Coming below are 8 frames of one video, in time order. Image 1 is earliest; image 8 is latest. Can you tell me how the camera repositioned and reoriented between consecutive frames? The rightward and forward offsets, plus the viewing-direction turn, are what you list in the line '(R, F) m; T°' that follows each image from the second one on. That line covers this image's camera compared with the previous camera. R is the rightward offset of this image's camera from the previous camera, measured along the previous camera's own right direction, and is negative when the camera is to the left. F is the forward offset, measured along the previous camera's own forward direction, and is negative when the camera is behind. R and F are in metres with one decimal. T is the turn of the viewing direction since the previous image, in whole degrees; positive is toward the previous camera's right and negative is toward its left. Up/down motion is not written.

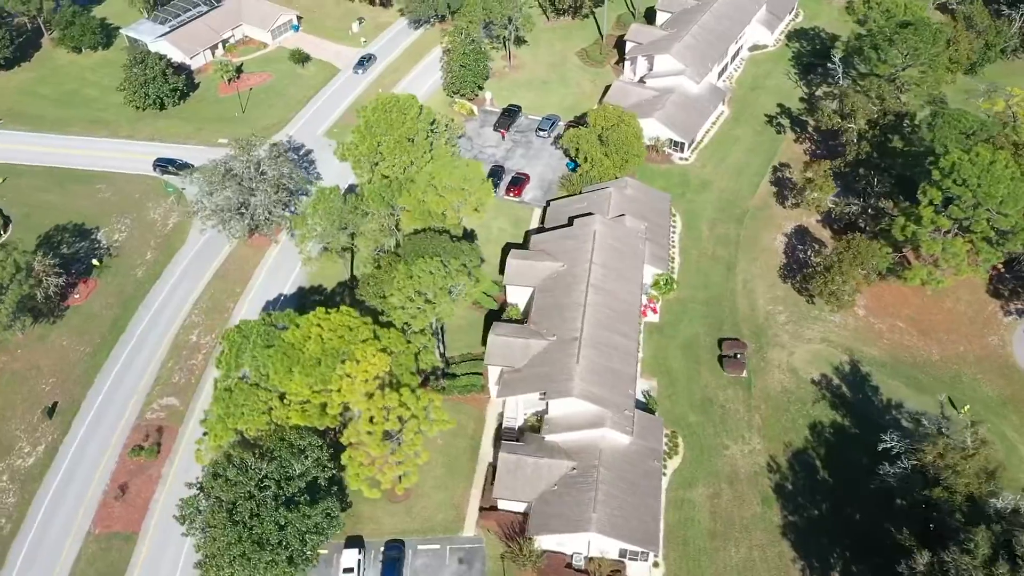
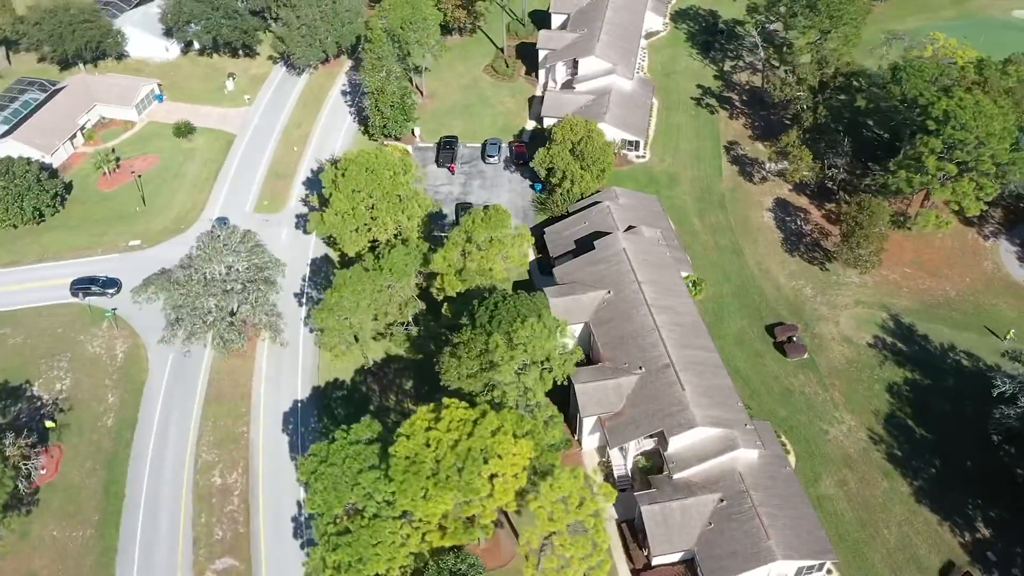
(-16.0, +6.5) m; +14°
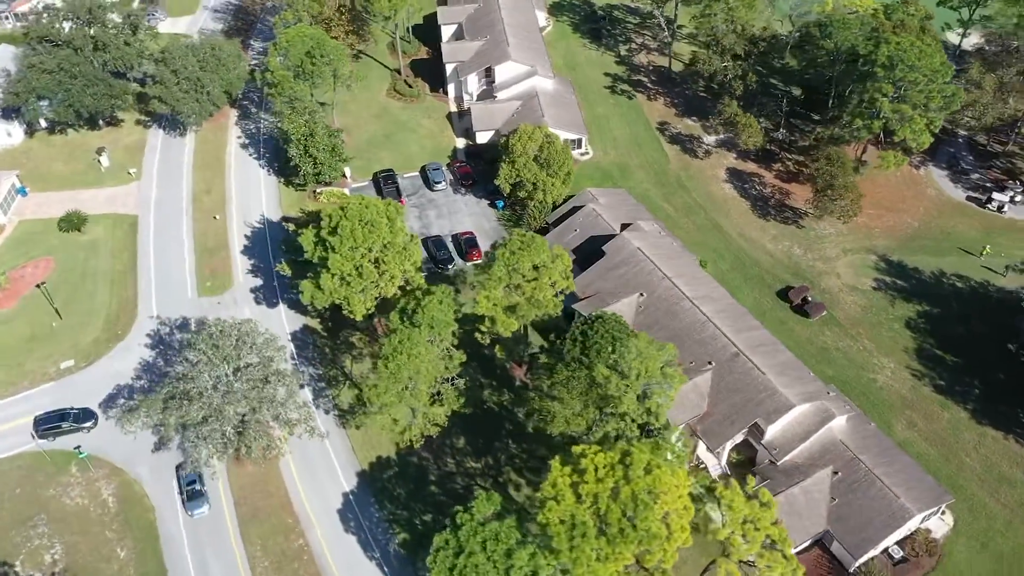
(-13.7, +5.2) m; +13°
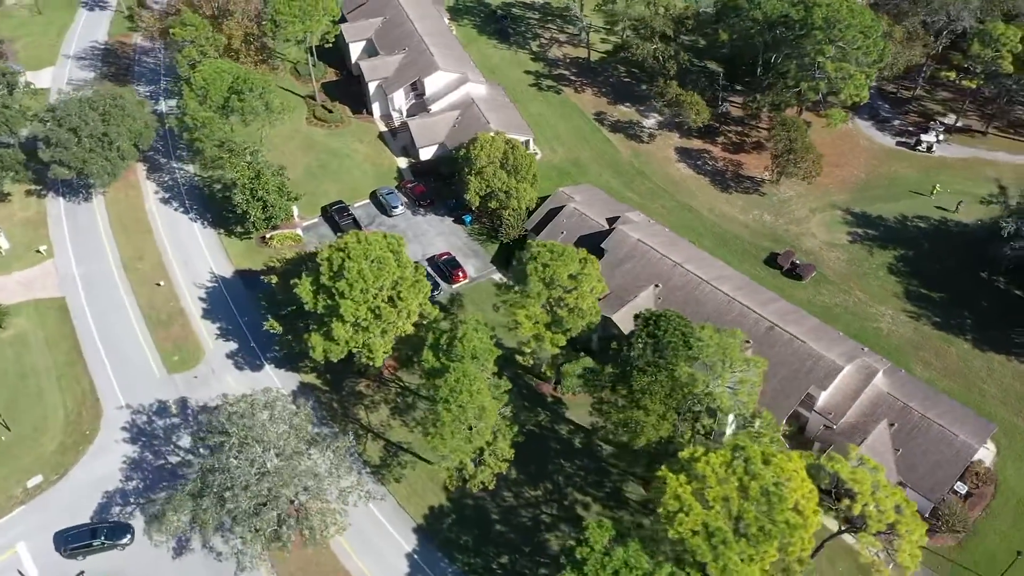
(-10.0, +3.5) m; +10°
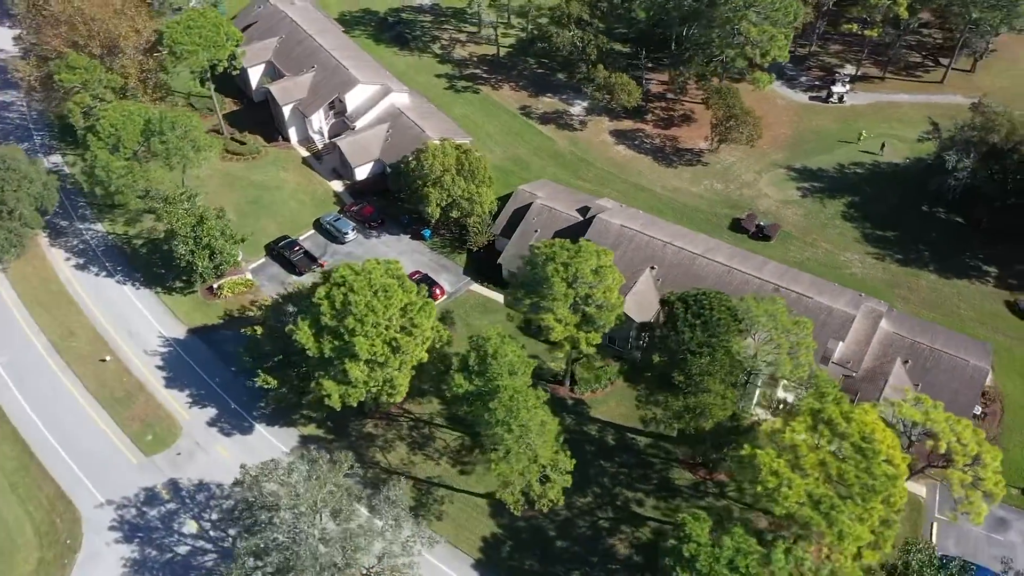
(-8.6, +3.0) m; +10°
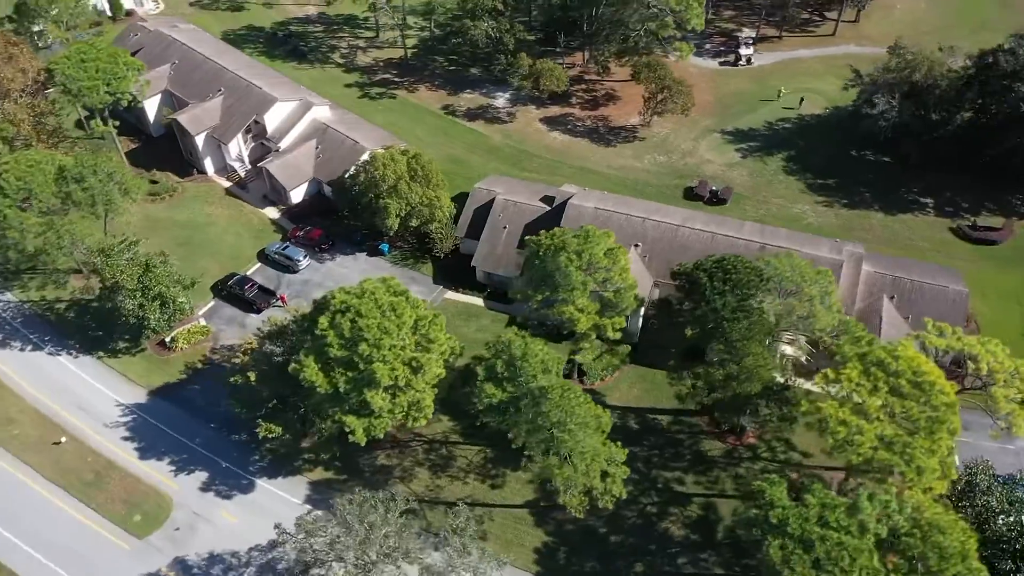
(-7.4, +2.7) m; +9°
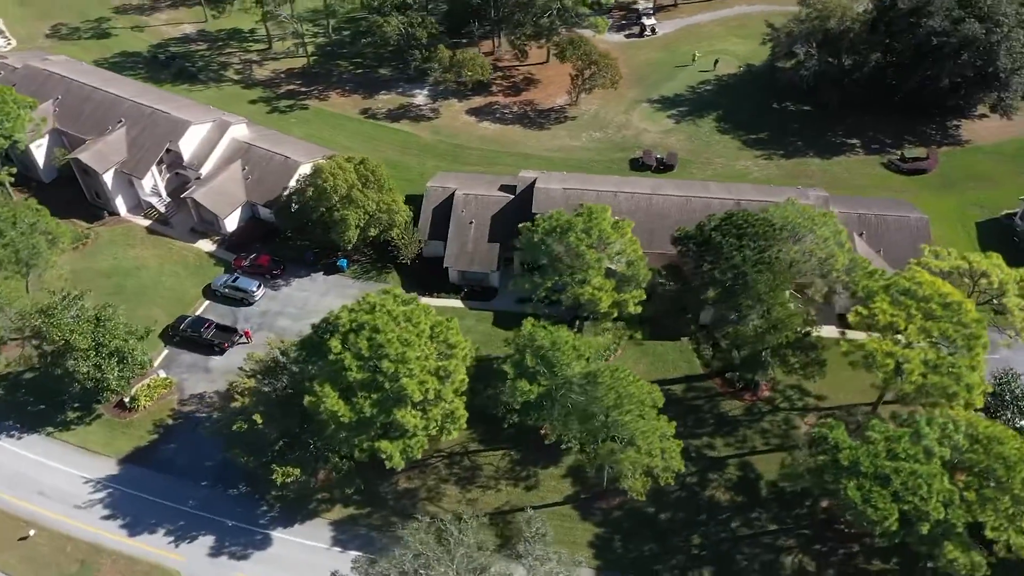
(-7.1, +2.7) m; +9°
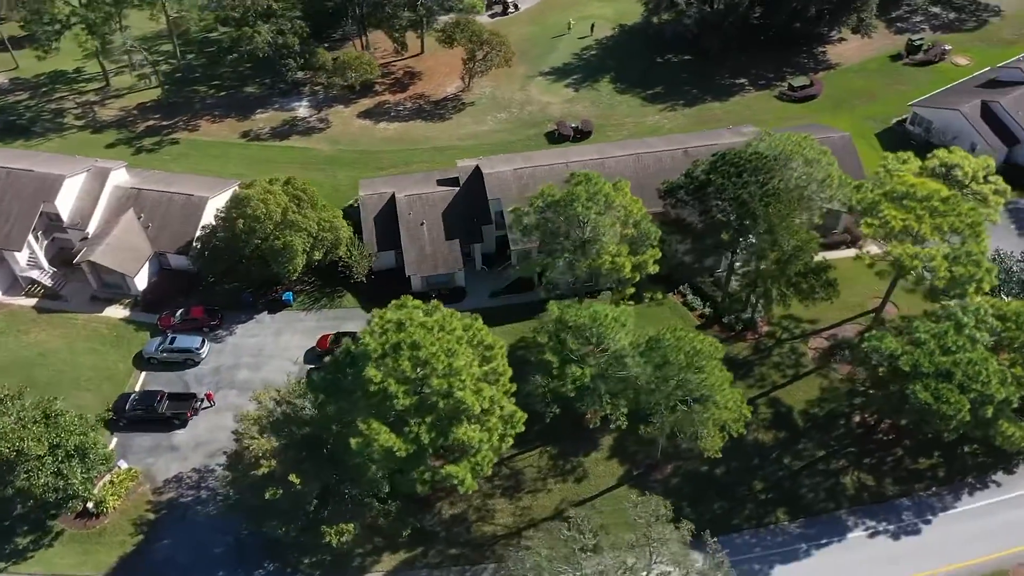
(-9.0, +3.9) m; +12°
